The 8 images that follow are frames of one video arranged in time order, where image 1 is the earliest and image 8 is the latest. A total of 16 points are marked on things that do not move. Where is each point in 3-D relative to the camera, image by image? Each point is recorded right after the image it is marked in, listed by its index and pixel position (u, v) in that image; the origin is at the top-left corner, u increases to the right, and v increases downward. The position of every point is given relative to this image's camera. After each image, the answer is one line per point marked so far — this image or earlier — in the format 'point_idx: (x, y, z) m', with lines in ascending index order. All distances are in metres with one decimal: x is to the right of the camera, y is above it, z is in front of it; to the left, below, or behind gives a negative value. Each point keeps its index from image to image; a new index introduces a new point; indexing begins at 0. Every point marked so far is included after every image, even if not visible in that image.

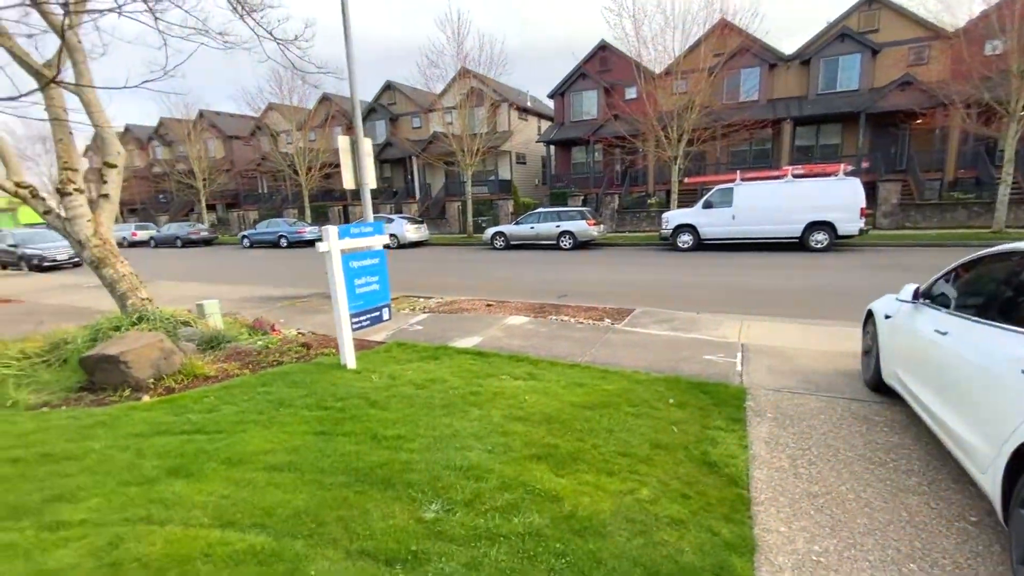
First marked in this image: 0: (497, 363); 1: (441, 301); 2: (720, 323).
0: (-0.2, -0.9, +5.7) m
1: (-1.4, -0.3, +9.4) m
2: (+3.3, -0.6, +7.7) m
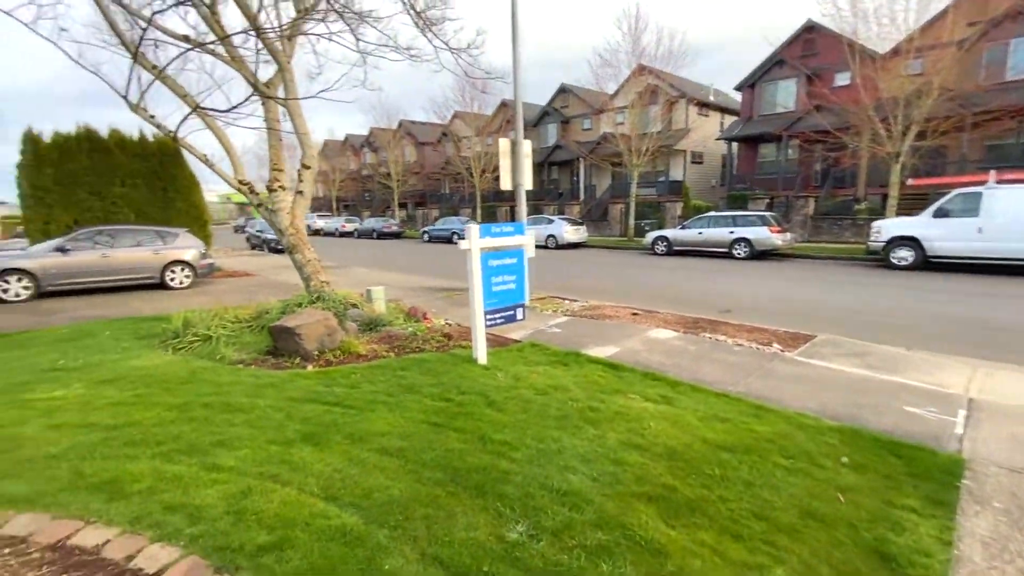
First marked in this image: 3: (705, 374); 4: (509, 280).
0: (+1.3, -1.0, +5.2) m
1: (+1.4, -0.3, +9.2) m
2: (+5.3, -1.0, +5.9) m
3: (+2.2, -1.0, +5.5) m
4: (0.0, +0.1, +6.1) m
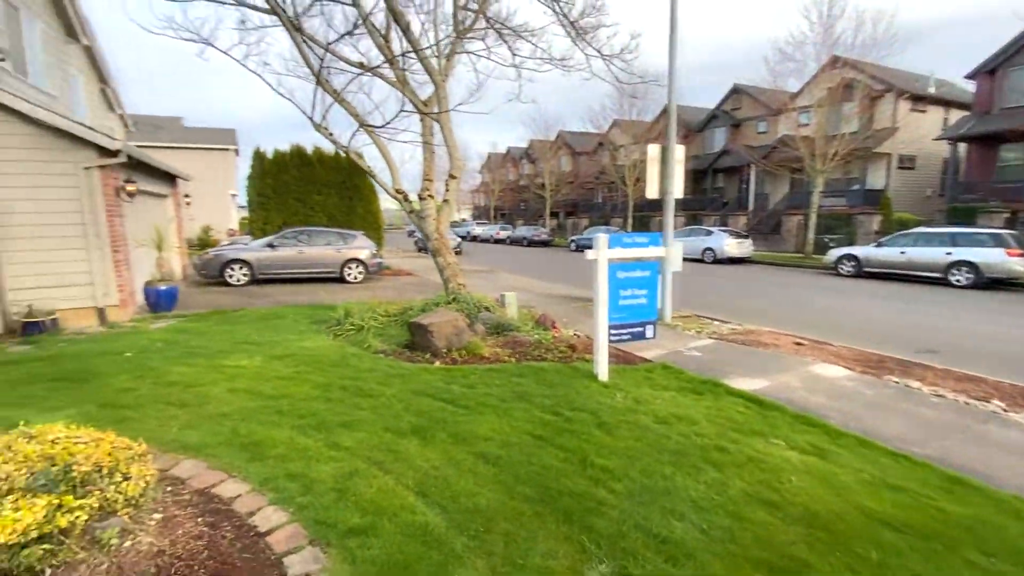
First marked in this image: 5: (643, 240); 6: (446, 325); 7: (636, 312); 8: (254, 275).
0: (+2.4, -1.2, +4.5) m
1: (+3.8, -0.7, +8.2) m
2: (+6.4, -1.5, +3.9) m
3: (+3.4, -1.3, +4.5) m
4: (+1.5, -0.1, +5.7) m
5: (+1.6, +0.6, +5.7) m
6: (-0.8, -0.4, +5.8) m
7: (+1.5, -0.3, +5.7) m
8: (-6.6, +0.4, +12.2) m
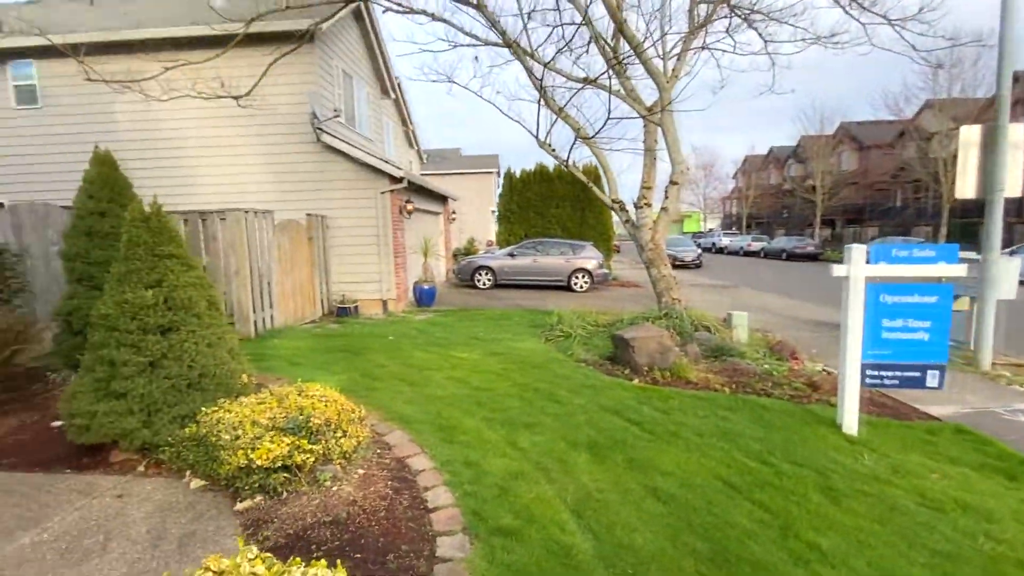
0: (+3.7, -1.5, +2.7) m
1: (+6.7, -1.2, +5.3) m
2: (+6.9, -1.9, +0.3) m
3: (+4.6, -1.6, +2.2) m
4: (+3.6, -0.3, +4.2) m
5: (+3.7, +0.3, +4.3) m
6: (+1.6, -0.6, +5.4) m
7: (+3.5, -0.5, +4.2) m
8: (-0.4, +0.2, +13.8) m
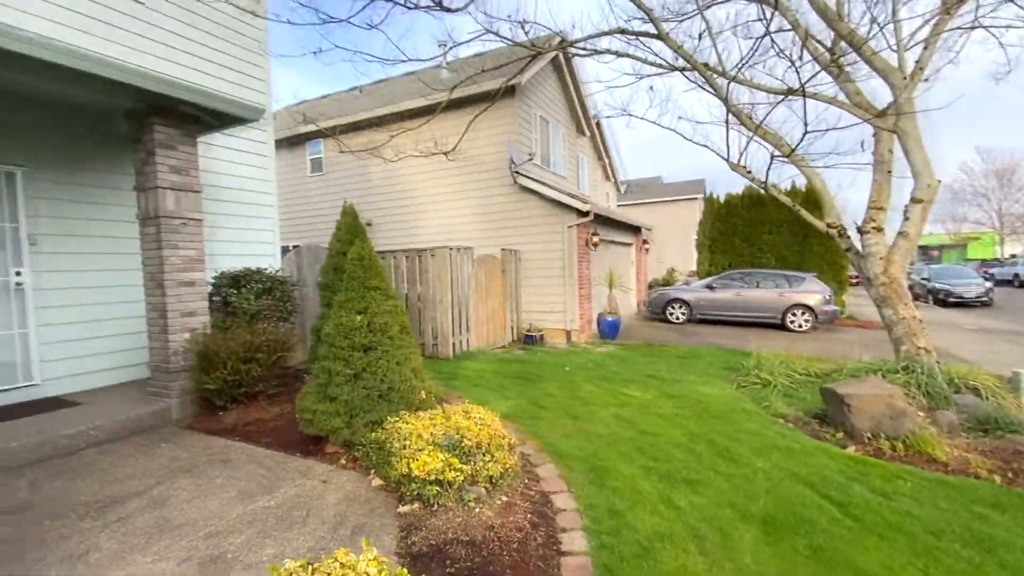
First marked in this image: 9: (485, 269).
0: (+4.1, -1.7, +0.9) m
1: (+7.9, -1.6, +2.1) m
2: (+6.0, -2.0, -2.6) m
3: (+4.7, -1.8, +0.1) m
4: (+4.6, -0.7, +2.4) m
5: (+4.7, -0.1, +2.5) m
6: (+3.3, -1.0, +4.3) m
7: (+4.5, -0.9, +2.5) m
8: (+4.9, -0.7, +12.9) m
9: (-0.6, +0.4, +10.0) m
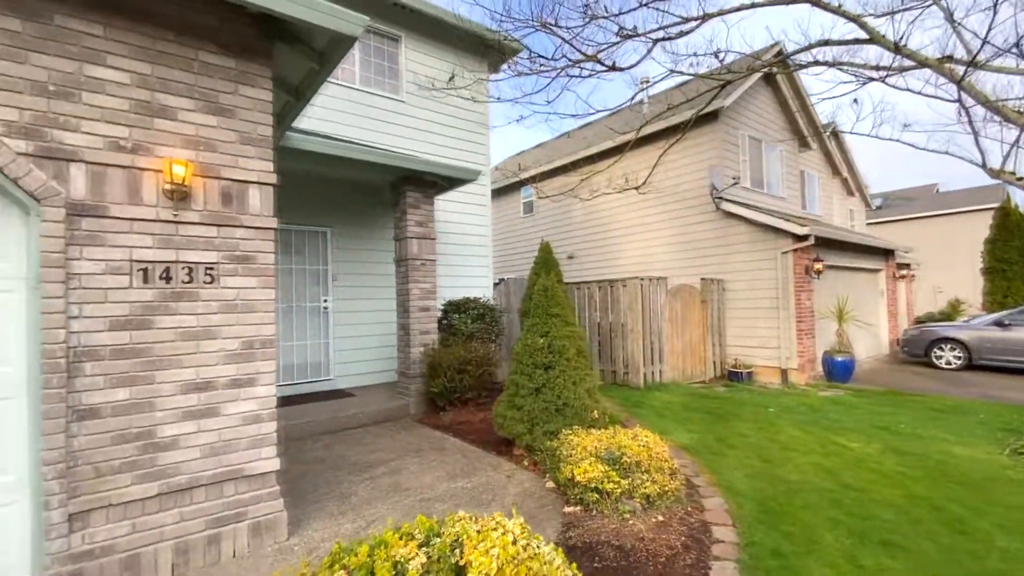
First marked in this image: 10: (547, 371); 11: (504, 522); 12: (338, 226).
0: (+3.8, -1.8, -0.5) m
1: (+7.8, -1.7, -1.0) m
2: (+4.1, -1.8, -4.5) m
3: (+4.0, -1.8, -1.4) m
4: (+4.9, -0.8, +0.7) m
5: (+5.1, -0.2, +0.7) m
6: (+4.5, -1.3, +3.0) m
7: (+4.9, -1.0, +0.8) m
8: (+9.6, -1.5, +10.1) m
9: (+3.5, -0.2, +9.8) m
10: (+0.4, -0.8, +4.8) m
11: (0.0, -1.1, +2.3) m
12: (-2.7, +0.9, +7.3) m
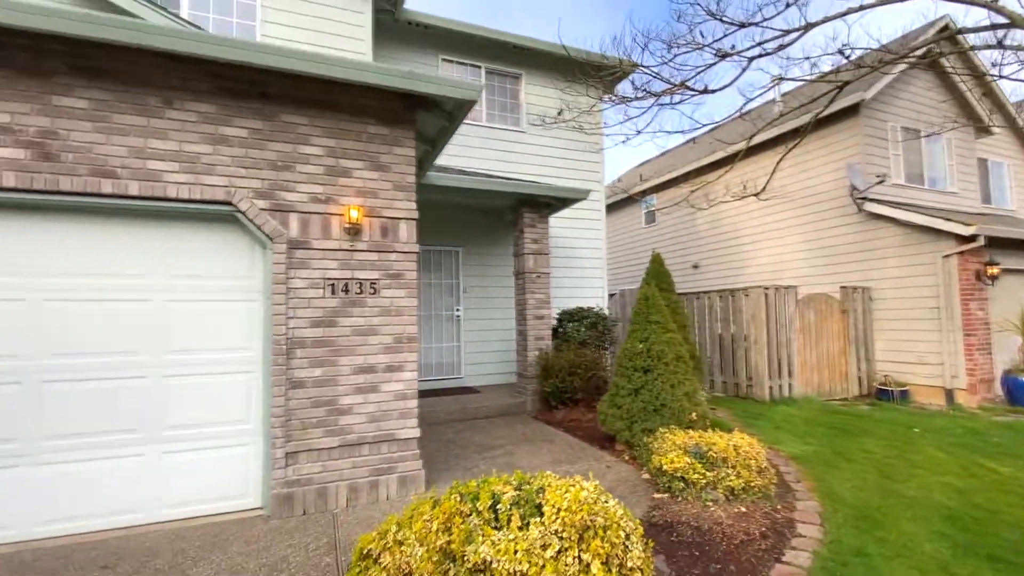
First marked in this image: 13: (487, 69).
0: (+3.4, -1.7, -0.8) m
1: (+7.1, -1.6, -2.4) m
2: (+2.6, -1.7, -4.8) m
3: (+3.3, -1.7, -1.8) m
4: (+4.8, -0.8, +0.1) m
5: (+4.9, -0.1, 0.0) m
6: (+5.0, -1.3, +2.4) m
7: (+4.8, -1.0, +0.1) m
8: (+11.8, -1.6, +7.8) m
9: (+5.8, -0.4, +9.2) m
10: (+1.4, -0.9, +5.2) m
11: (+0.4, -1.2, +2.9) m
12: (-0.8, +0.7, +8.4) m
13: (-0.4, +4.1, +9.0) m
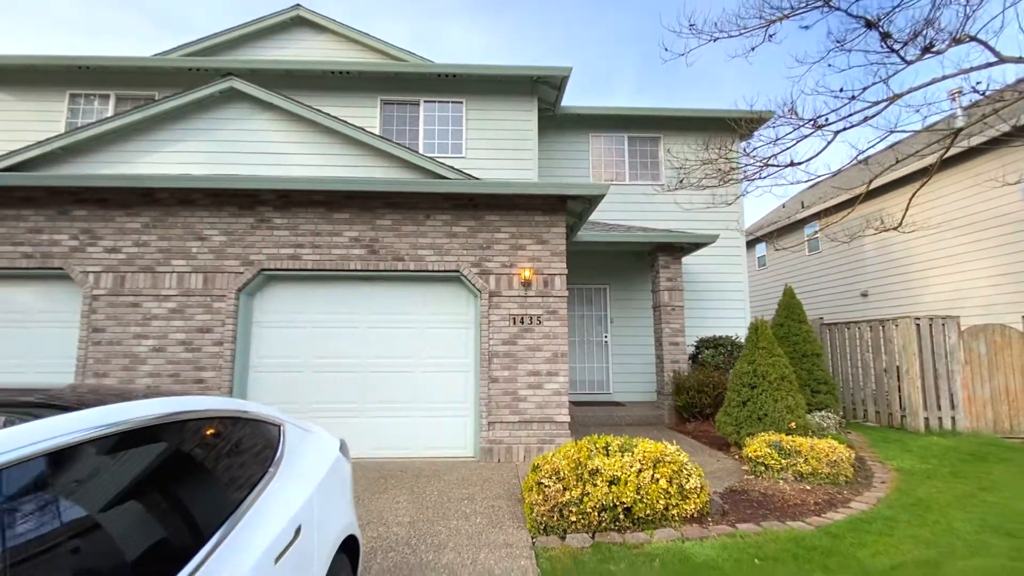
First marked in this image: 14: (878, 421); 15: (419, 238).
0: (+3.1, -1.8, +0.1) m
1: (+6.0, -1.5, -2.6) m
2: (+1.0, -1.5, -3.4) m
3: (+2.7, -1.7, -0.8) m
4: (+4.7, -0.8, +0.5) m
5: (+4.8, -0.2, +0.5) m
6: (+5.6, -1.5, +2.6) m
7: (+4.7, -1.0, +0.5) m
8: (+13.8, -1.9, +5.4) m
9: (+8.7, -1.0, +8.8) m
10: (+3.2, -1.3, +6.4) m
11: (+1.5, -1.5, +4.6) m
12: (+2.2, +0.1, +10.3) m
13: (+2.6, +3.4, +10.9) m
14: (+7.3, -2.6, +9.5) m
15: (-1.3, +0.7, +6.4) m
